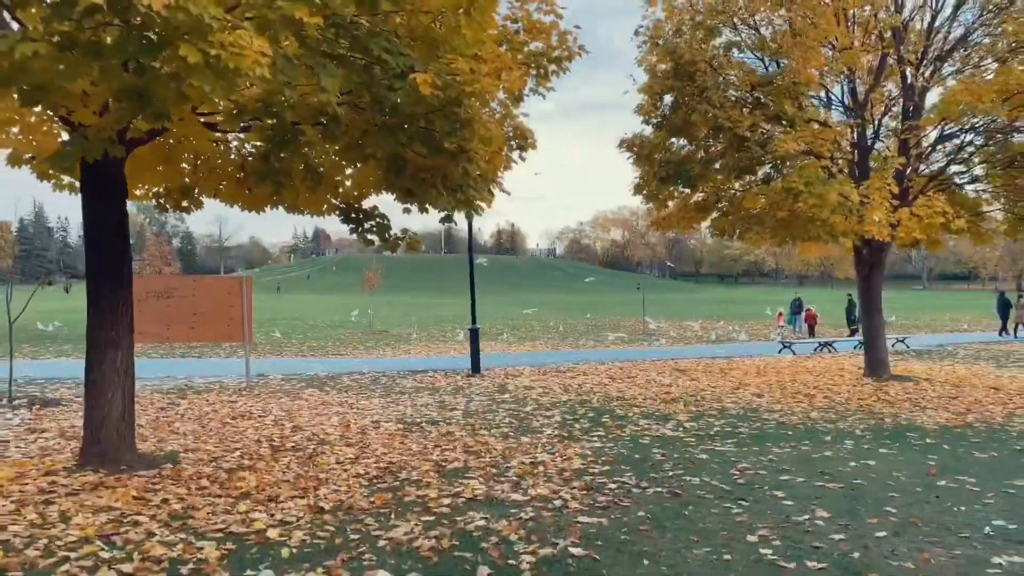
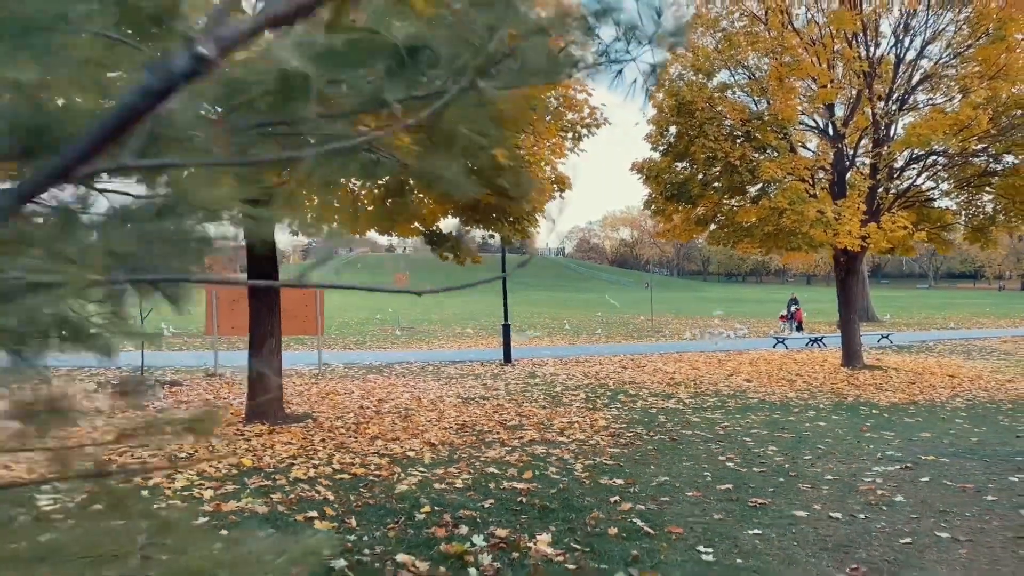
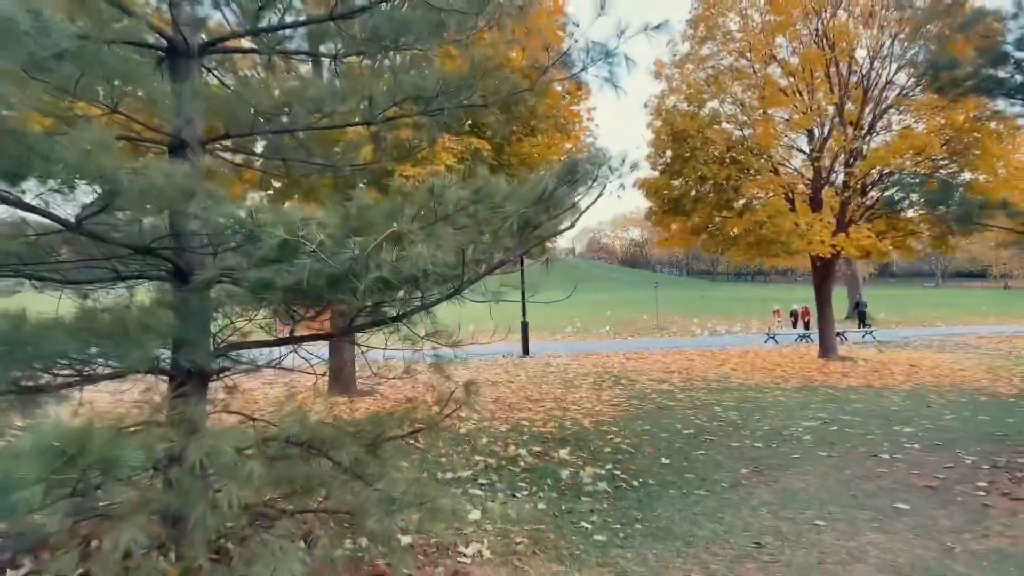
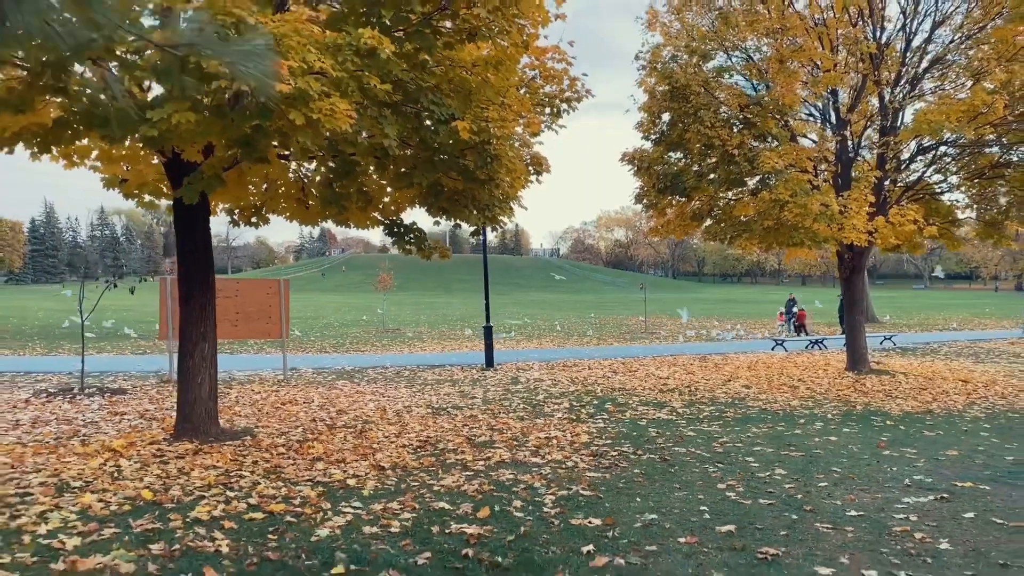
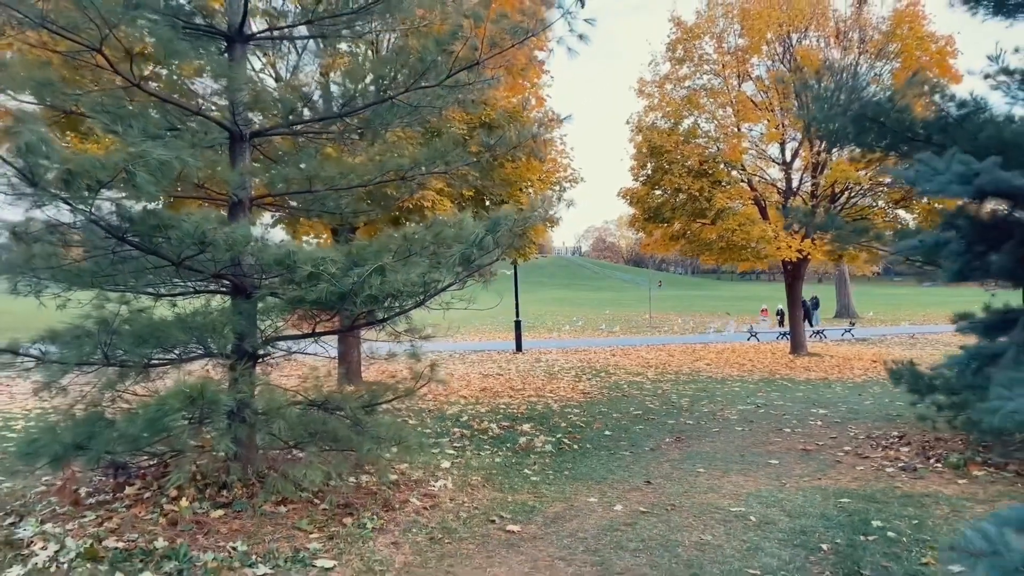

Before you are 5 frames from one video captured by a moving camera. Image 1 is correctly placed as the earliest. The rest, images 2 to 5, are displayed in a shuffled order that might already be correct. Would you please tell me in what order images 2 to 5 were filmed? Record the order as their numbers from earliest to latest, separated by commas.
4, 2, 3, 5
